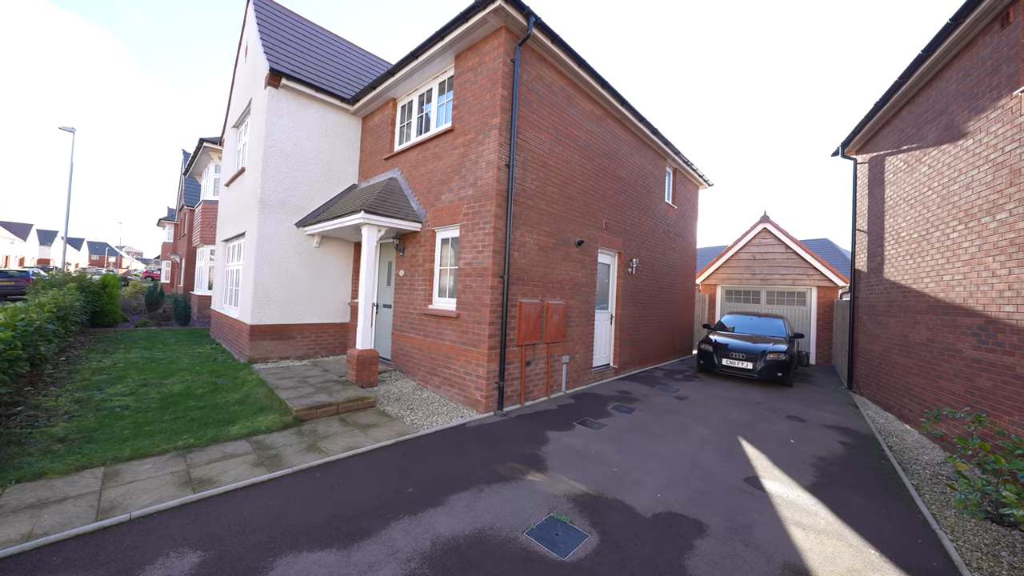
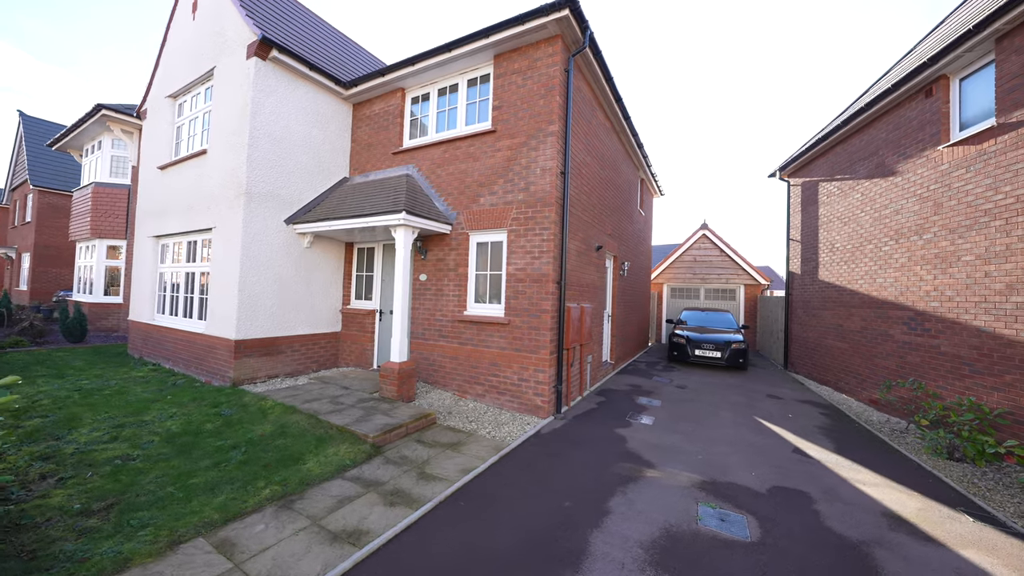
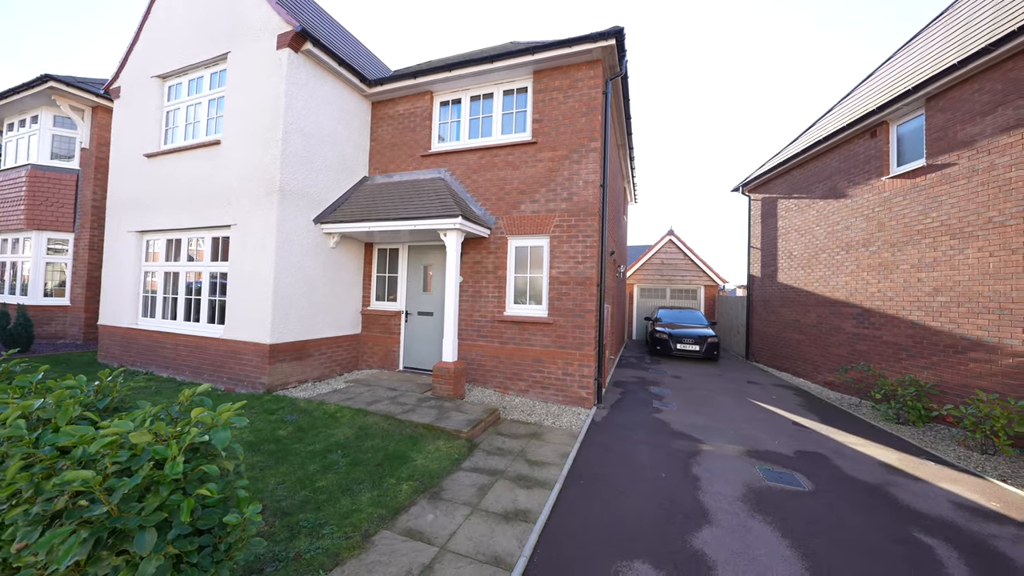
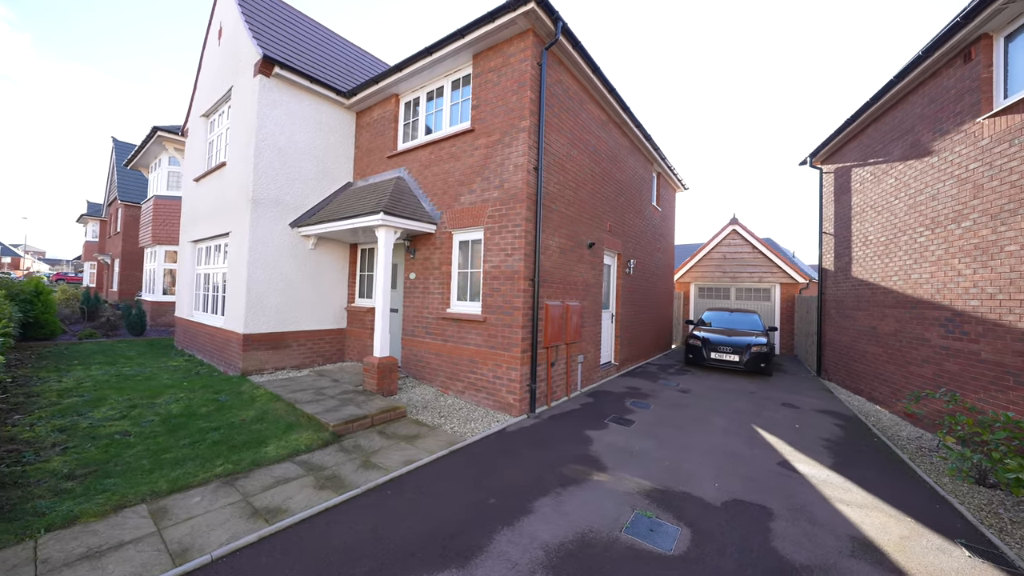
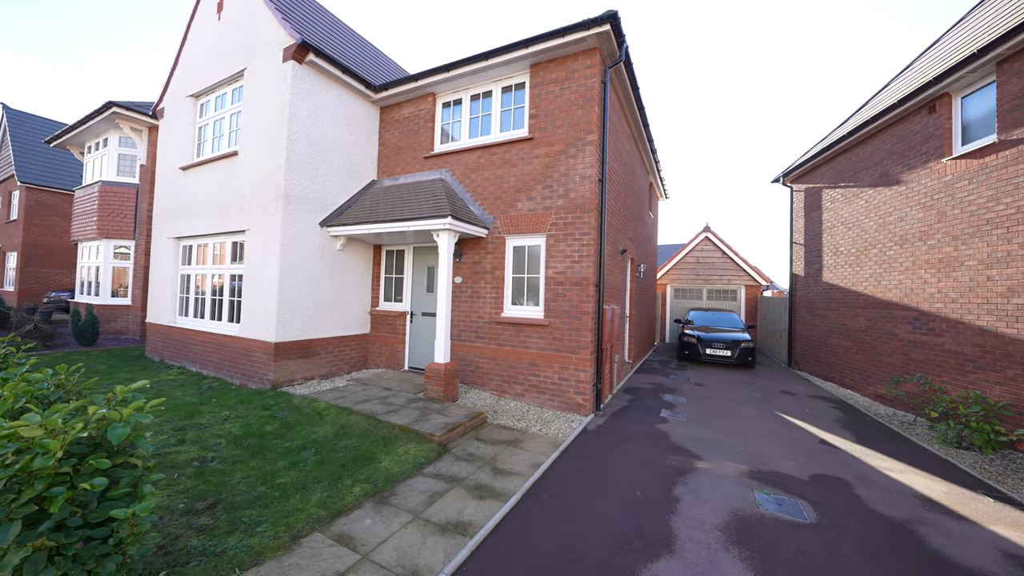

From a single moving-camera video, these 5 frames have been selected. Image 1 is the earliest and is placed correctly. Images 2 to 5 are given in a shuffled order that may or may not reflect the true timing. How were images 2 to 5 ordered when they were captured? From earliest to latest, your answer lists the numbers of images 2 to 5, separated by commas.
4, 2, 5, 3
